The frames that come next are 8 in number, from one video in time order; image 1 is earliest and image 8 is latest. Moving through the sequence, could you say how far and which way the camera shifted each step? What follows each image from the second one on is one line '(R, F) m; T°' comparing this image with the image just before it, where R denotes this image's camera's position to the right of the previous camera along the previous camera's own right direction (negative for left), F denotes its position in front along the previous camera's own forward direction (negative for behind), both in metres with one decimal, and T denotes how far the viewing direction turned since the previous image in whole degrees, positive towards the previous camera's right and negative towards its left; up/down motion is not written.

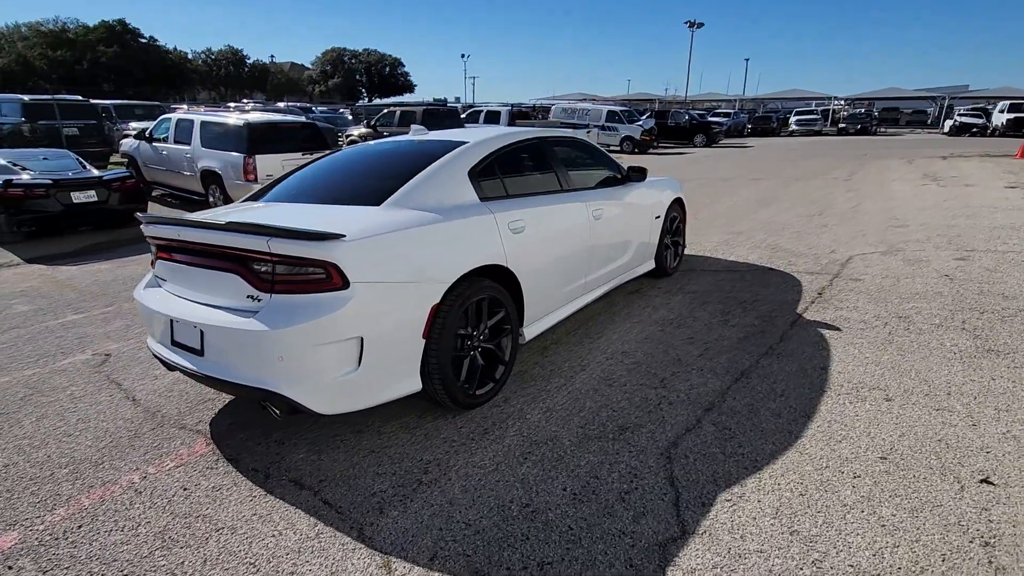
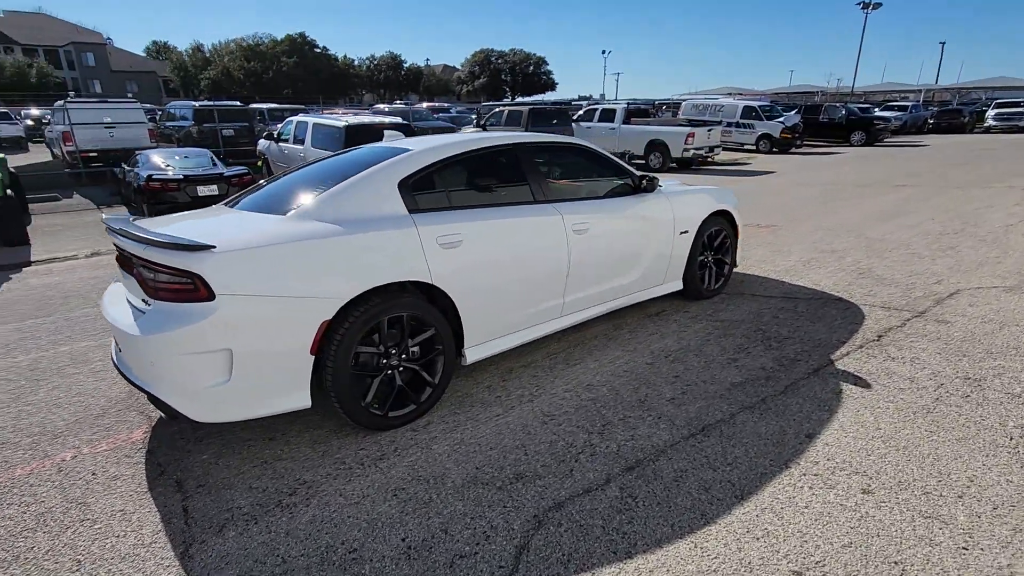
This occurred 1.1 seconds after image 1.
(+1.1, +0.4) m; -14°
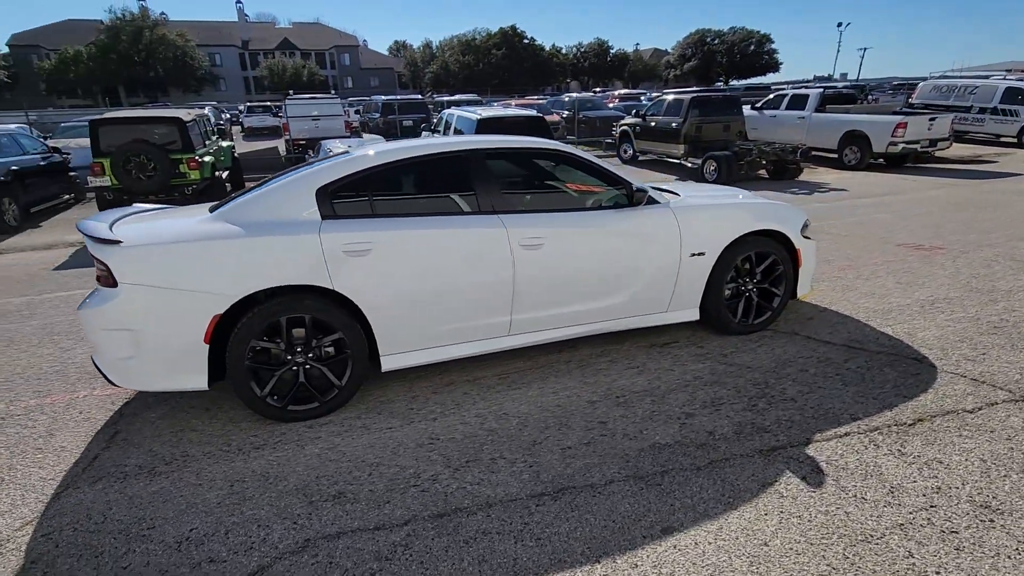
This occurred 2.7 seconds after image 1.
(+1.6, +0.5) m; -20°
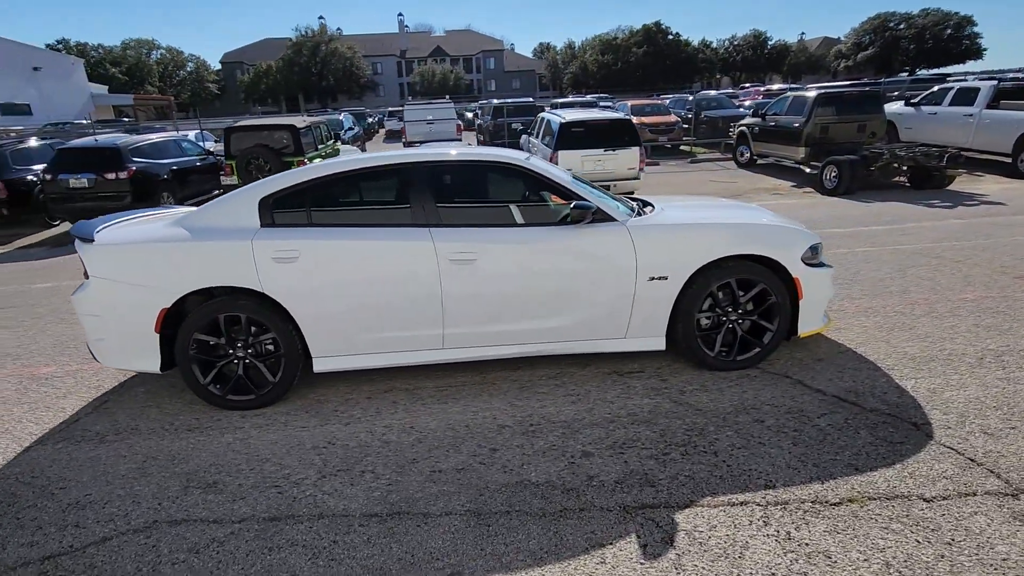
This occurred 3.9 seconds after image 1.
(+1.3, +0.2) m; -14°
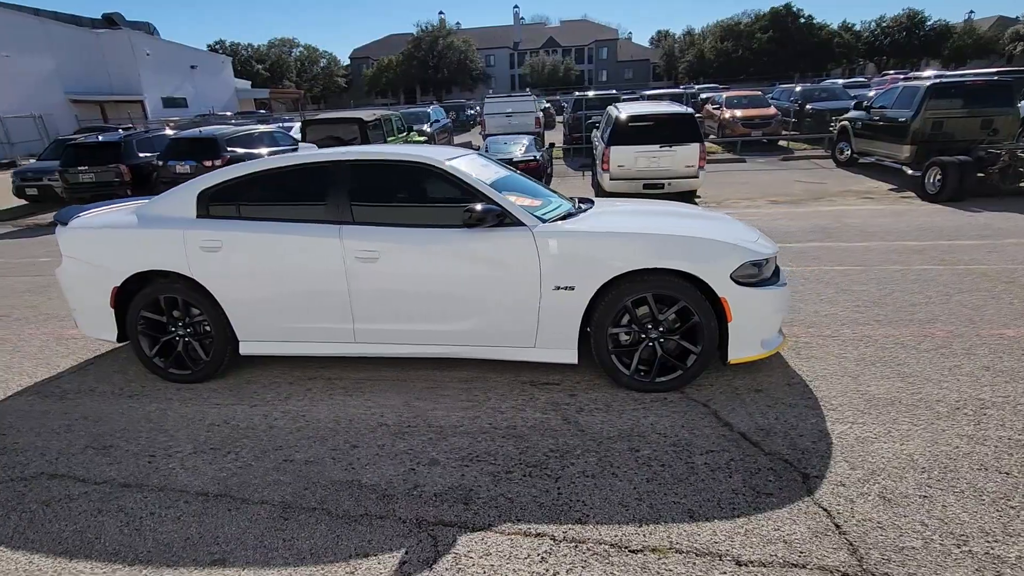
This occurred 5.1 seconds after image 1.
(+1.3, +0.2) m; -11°
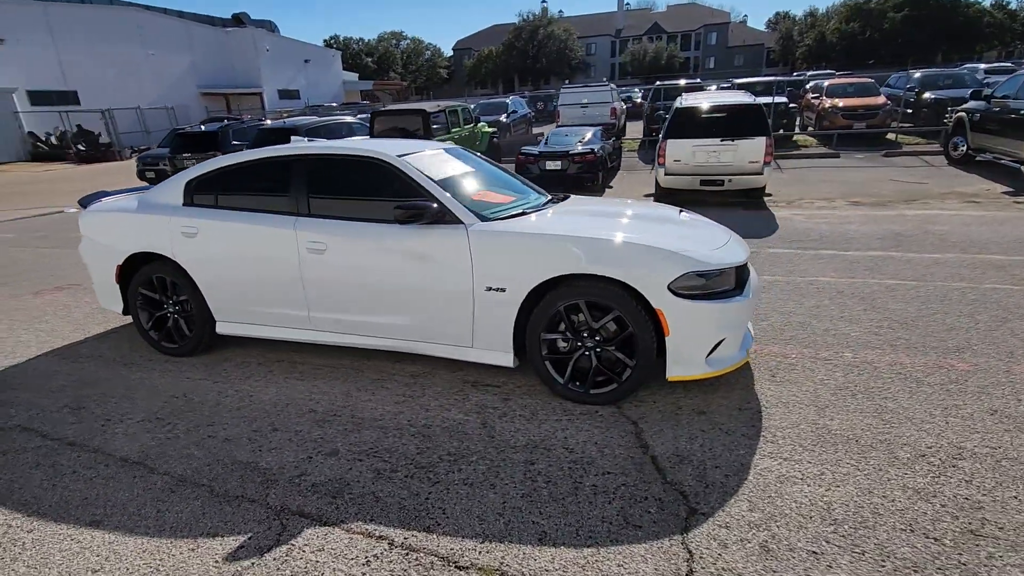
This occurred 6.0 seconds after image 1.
(+1.0, +0.1) m; -10°
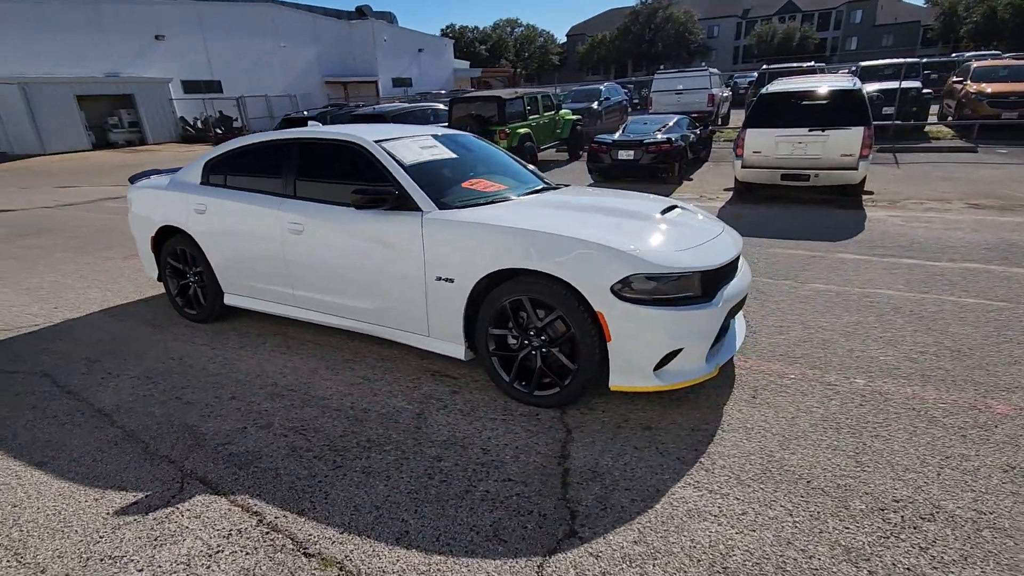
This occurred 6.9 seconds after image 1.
(+0.9, +0.2) m; -11°
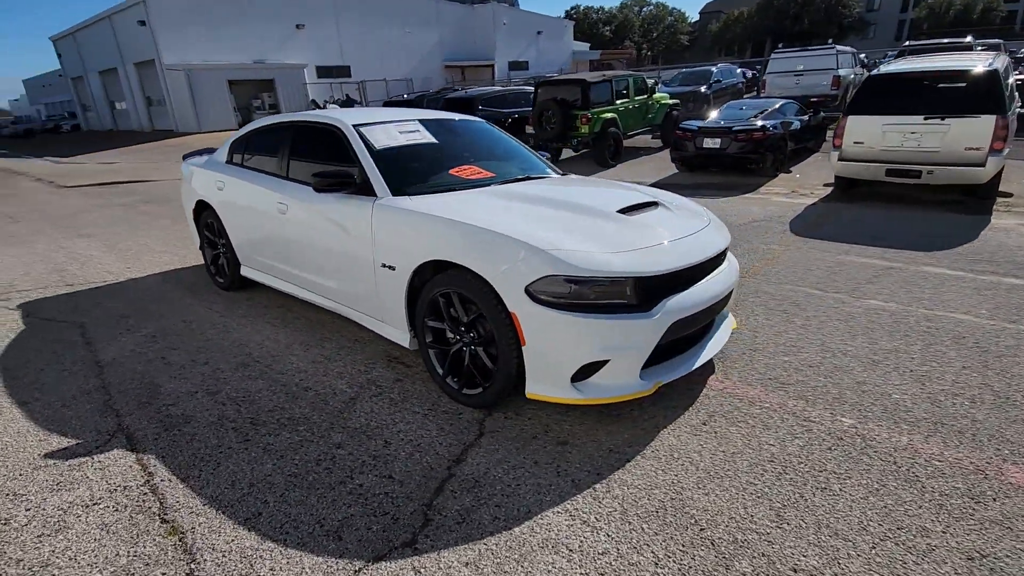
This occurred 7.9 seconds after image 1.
(+1.0, +0.2) m; -12°
